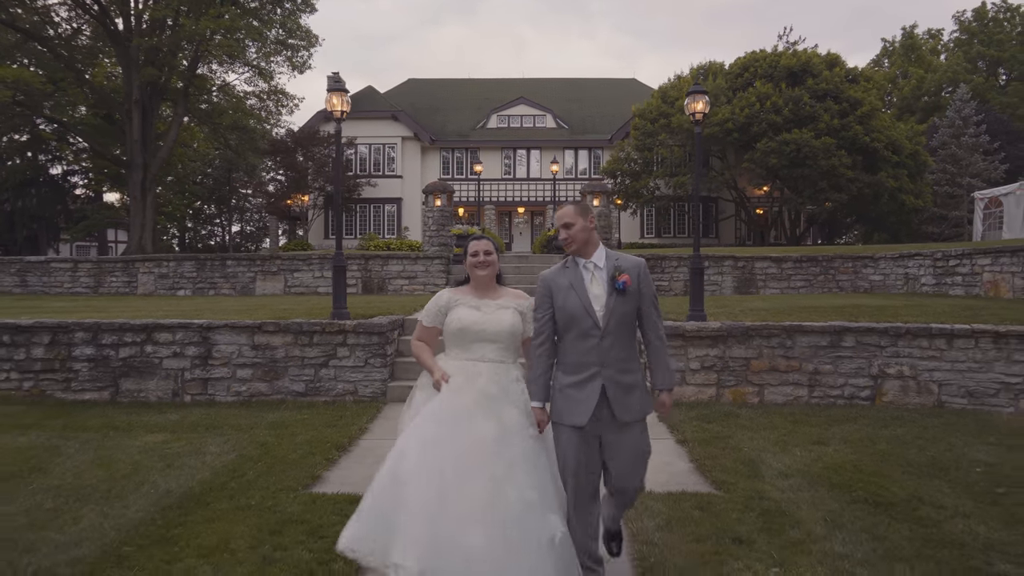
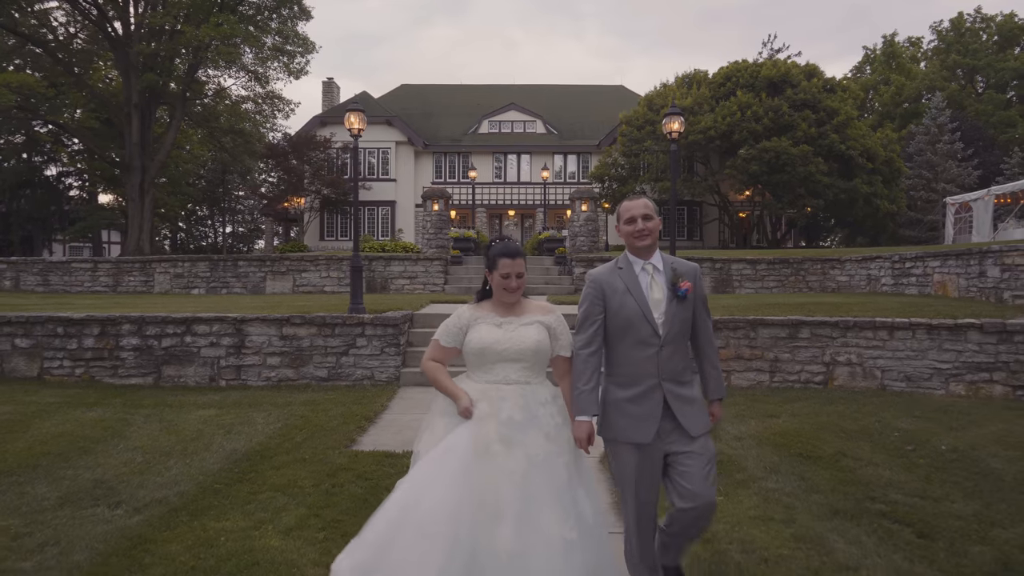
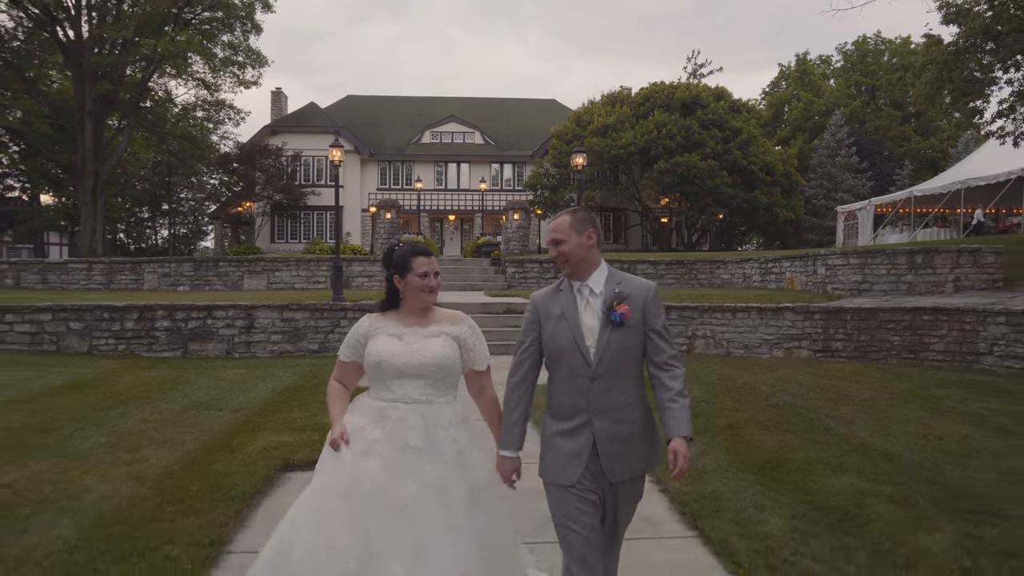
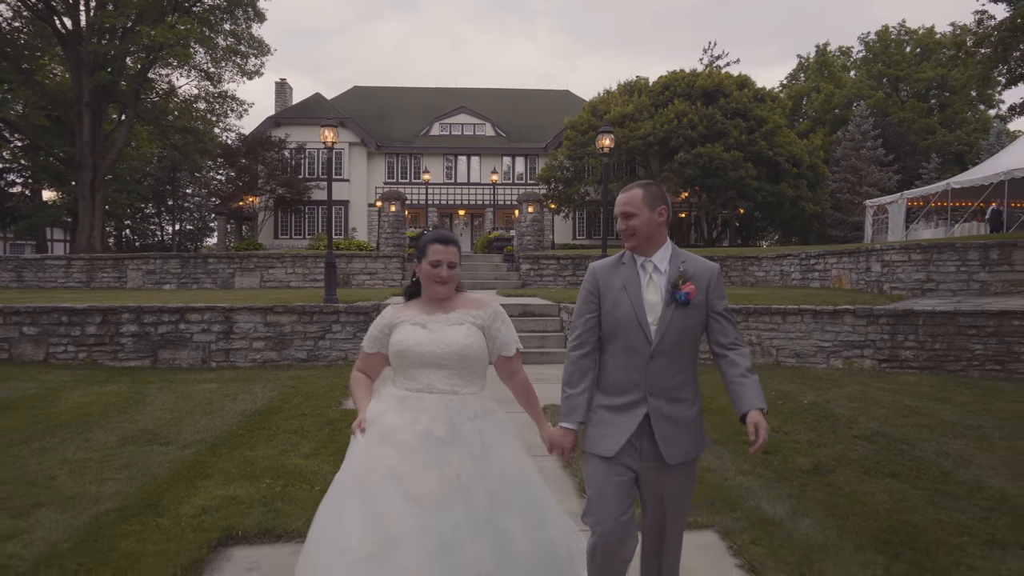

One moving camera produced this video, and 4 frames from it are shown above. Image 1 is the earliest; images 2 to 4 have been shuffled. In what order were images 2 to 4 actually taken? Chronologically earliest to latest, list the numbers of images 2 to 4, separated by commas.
2, 4, 3
